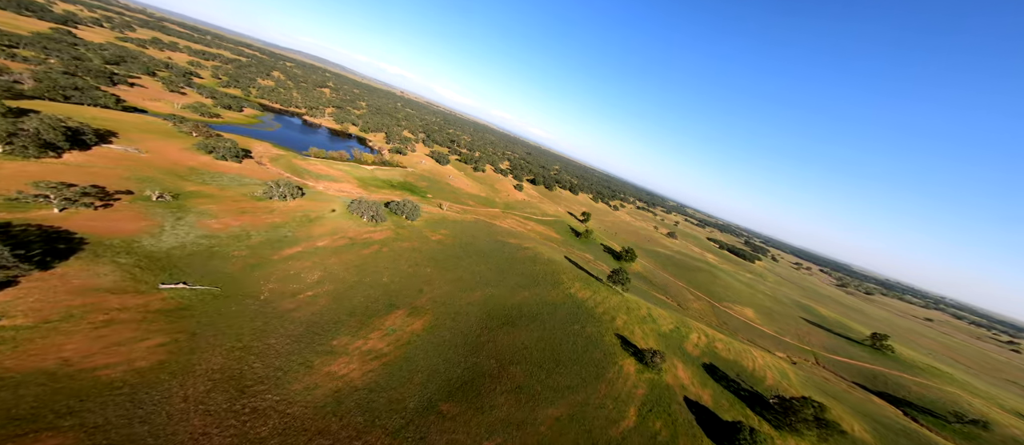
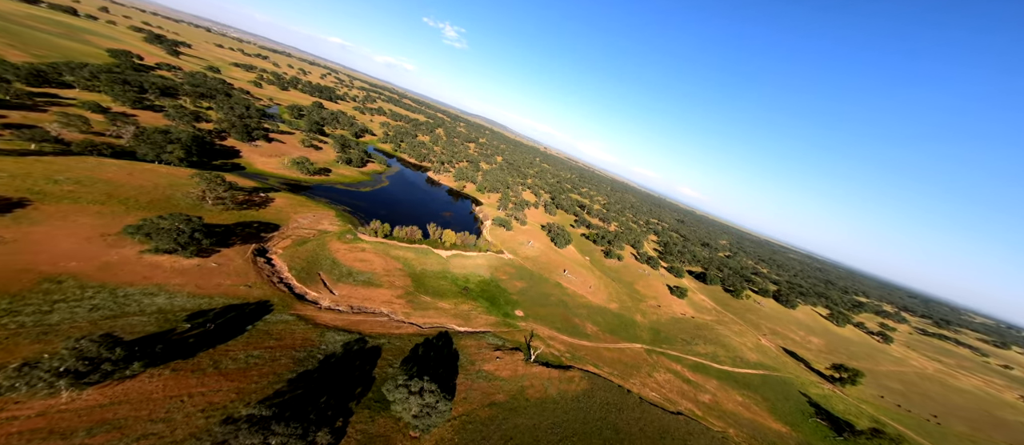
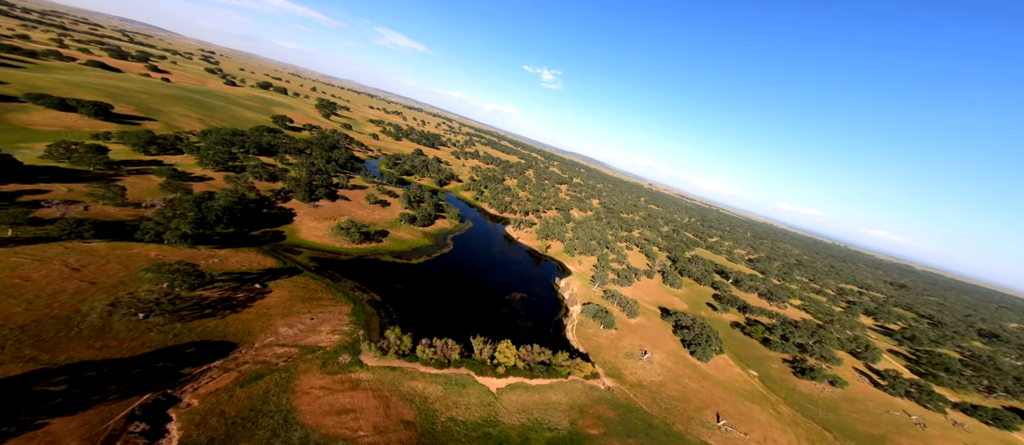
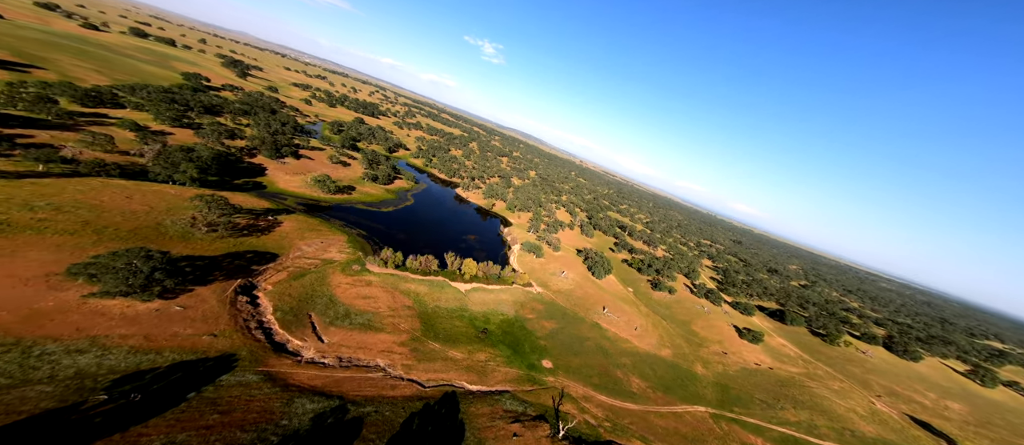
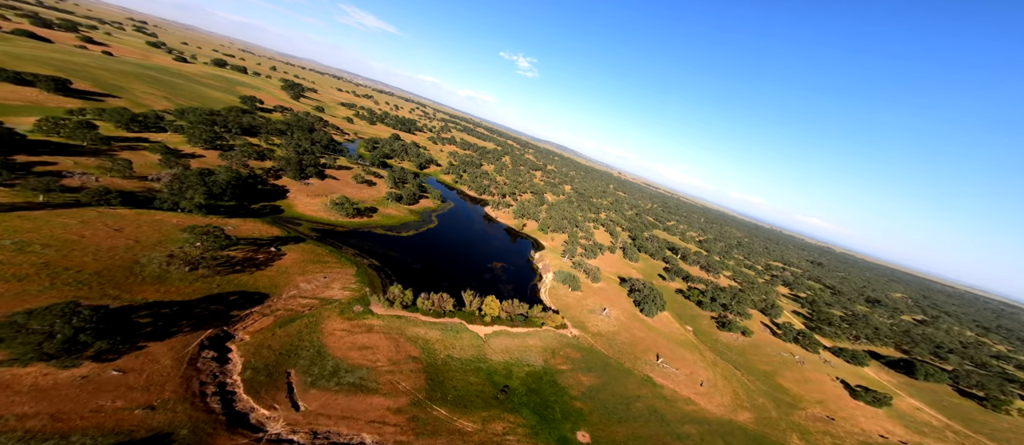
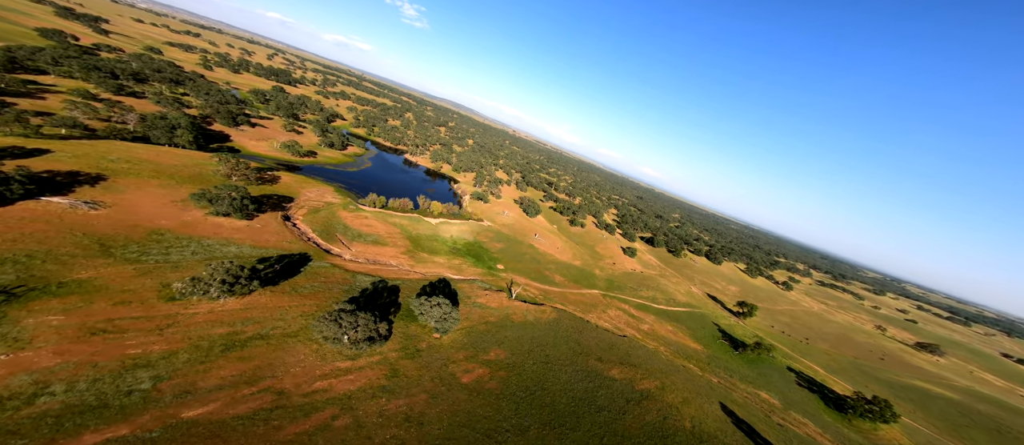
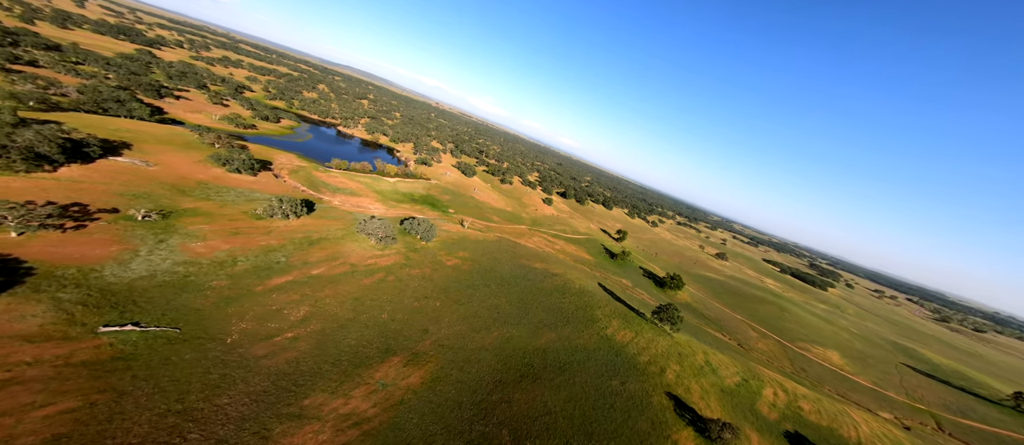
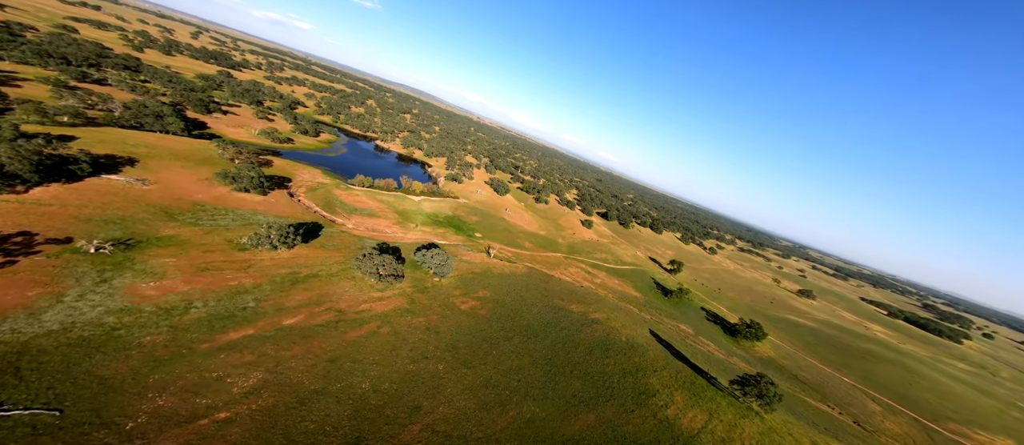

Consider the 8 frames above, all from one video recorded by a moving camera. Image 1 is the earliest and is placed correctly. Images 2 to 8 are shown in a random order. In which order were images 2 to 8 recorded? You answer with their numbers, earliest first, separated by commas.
7, 8, 6, 2, 4, 5, 3
